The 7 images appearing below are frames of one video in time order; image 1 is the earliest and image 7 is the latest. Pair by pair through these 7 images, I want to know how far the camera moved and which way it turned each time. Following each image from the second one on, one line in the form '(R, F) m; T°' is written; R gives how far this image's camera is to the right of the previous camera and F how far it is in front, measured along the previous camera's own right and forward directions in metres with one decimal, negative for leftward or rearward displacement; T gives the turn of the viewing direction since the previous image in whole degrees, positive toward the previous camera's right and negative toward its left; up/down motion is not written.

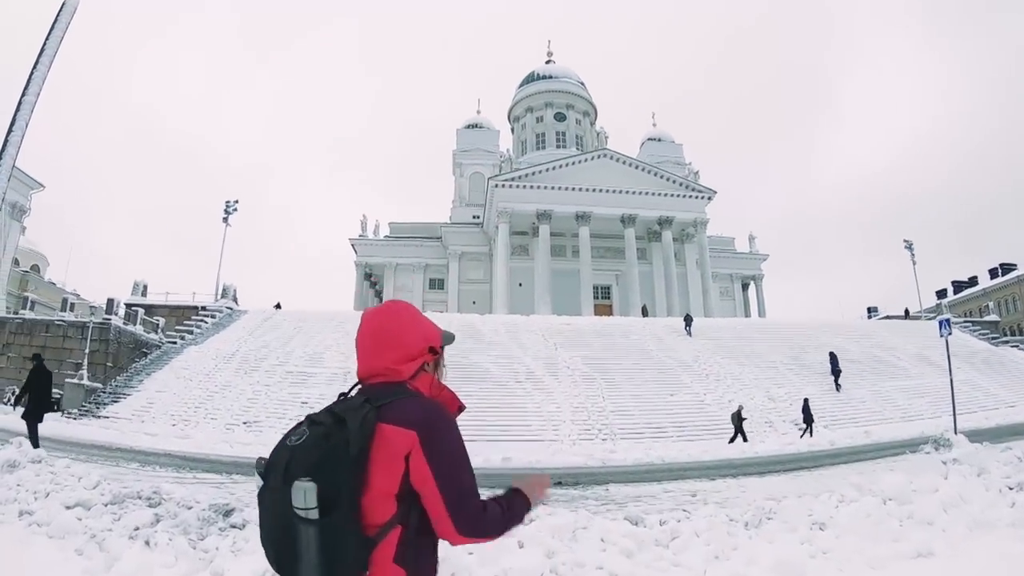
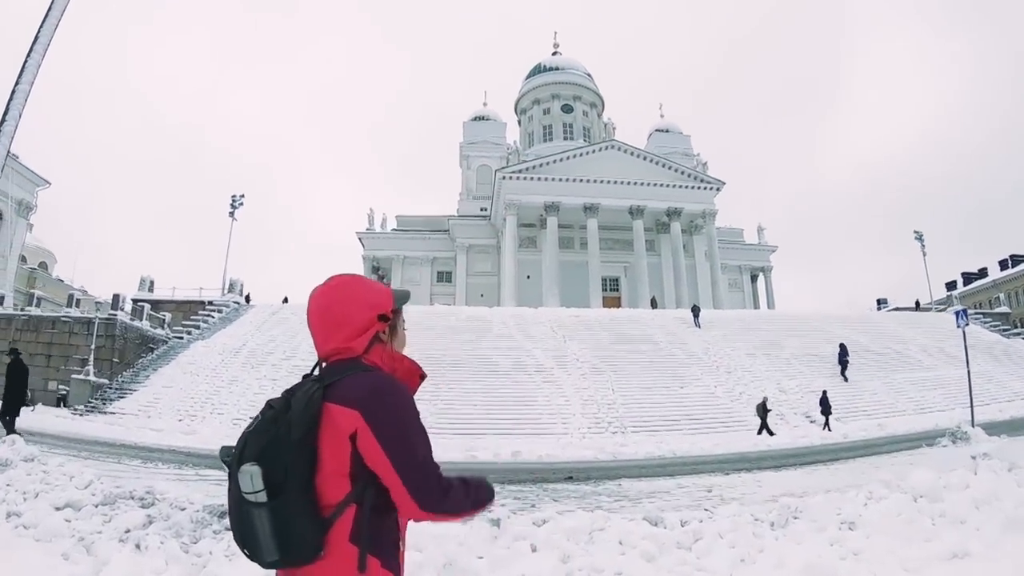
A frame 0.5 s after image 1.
(0.0, +0.2) m; -1°
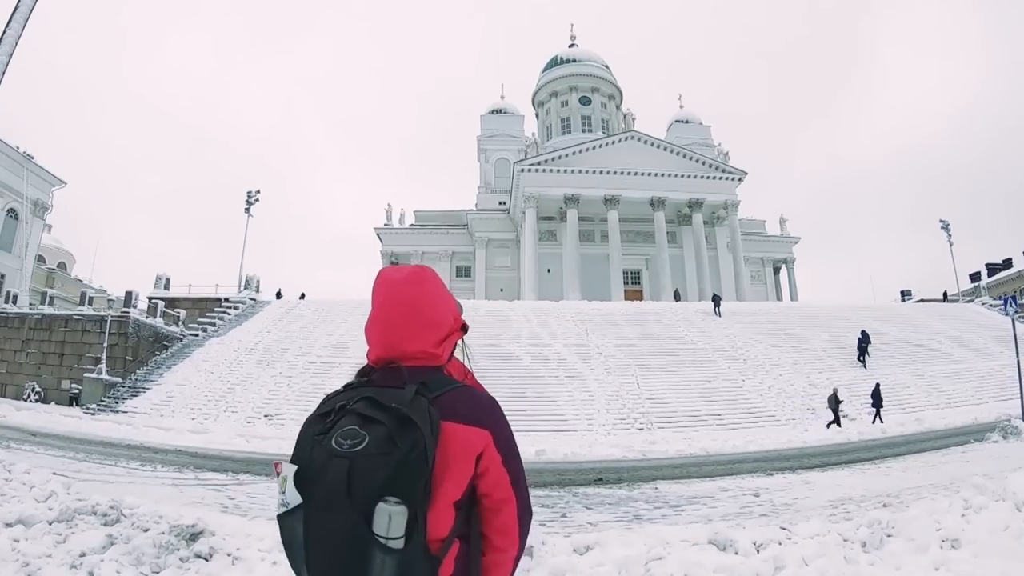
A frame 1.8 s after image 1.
(0.0, +0.6) m; -2°
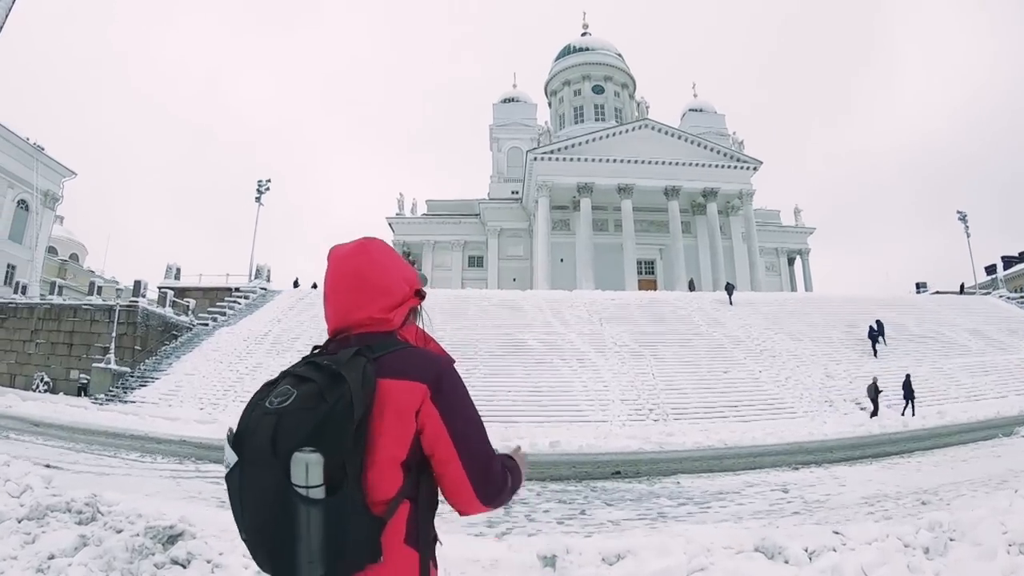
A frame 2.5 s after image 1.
(0.0, +0.3) m; -1°
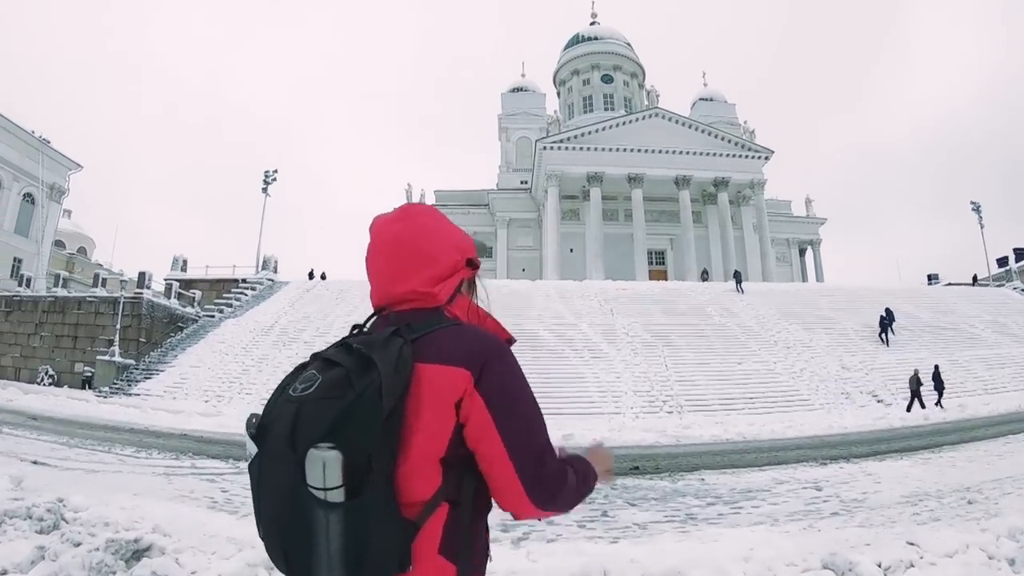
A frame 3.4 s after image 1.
(0.0, +0.3) m; -1°
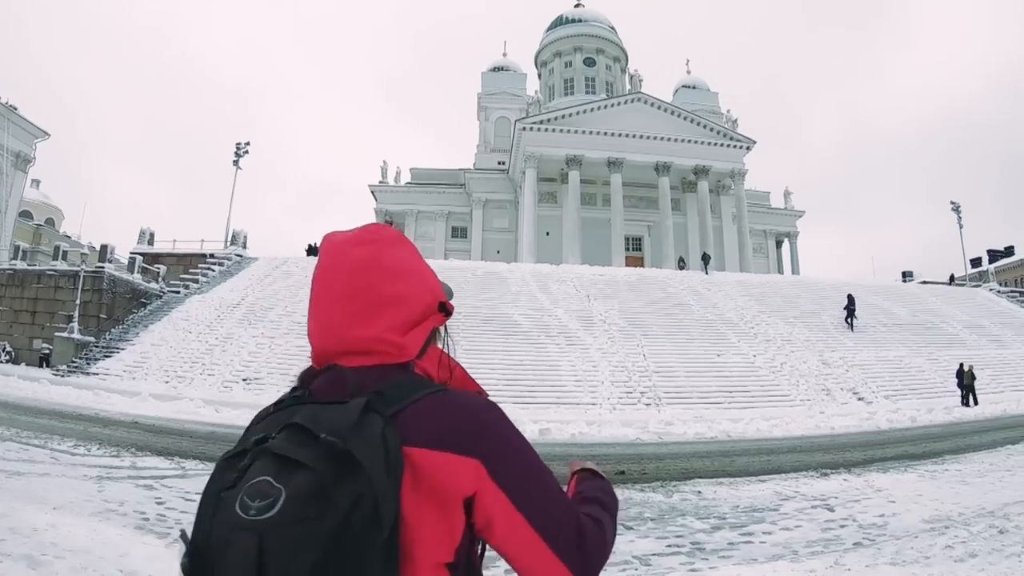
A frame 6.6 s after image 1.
(-0.1, +0.6) m; +2°
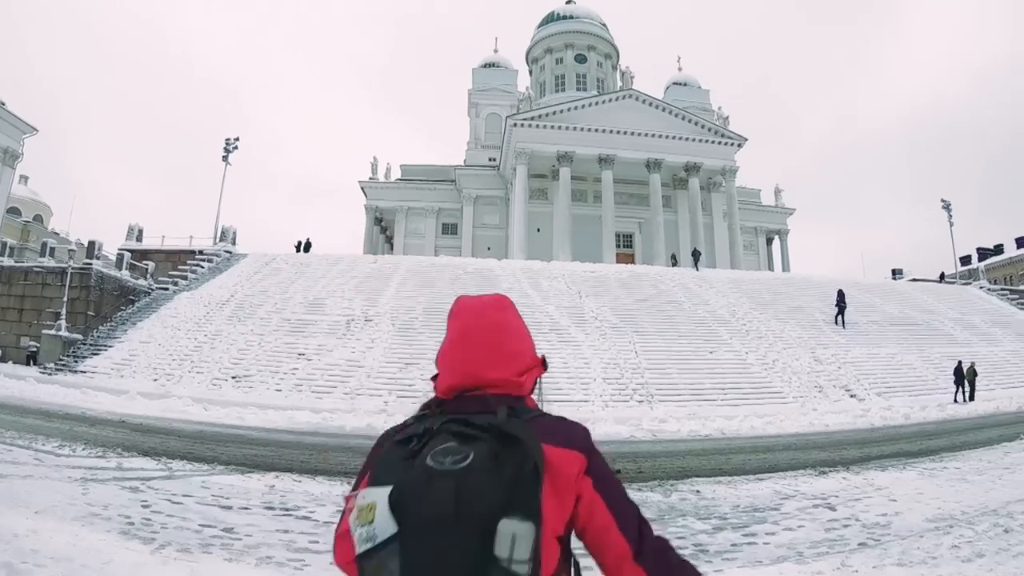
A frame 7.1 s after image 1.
(0.0, +0.1) m; +1°
